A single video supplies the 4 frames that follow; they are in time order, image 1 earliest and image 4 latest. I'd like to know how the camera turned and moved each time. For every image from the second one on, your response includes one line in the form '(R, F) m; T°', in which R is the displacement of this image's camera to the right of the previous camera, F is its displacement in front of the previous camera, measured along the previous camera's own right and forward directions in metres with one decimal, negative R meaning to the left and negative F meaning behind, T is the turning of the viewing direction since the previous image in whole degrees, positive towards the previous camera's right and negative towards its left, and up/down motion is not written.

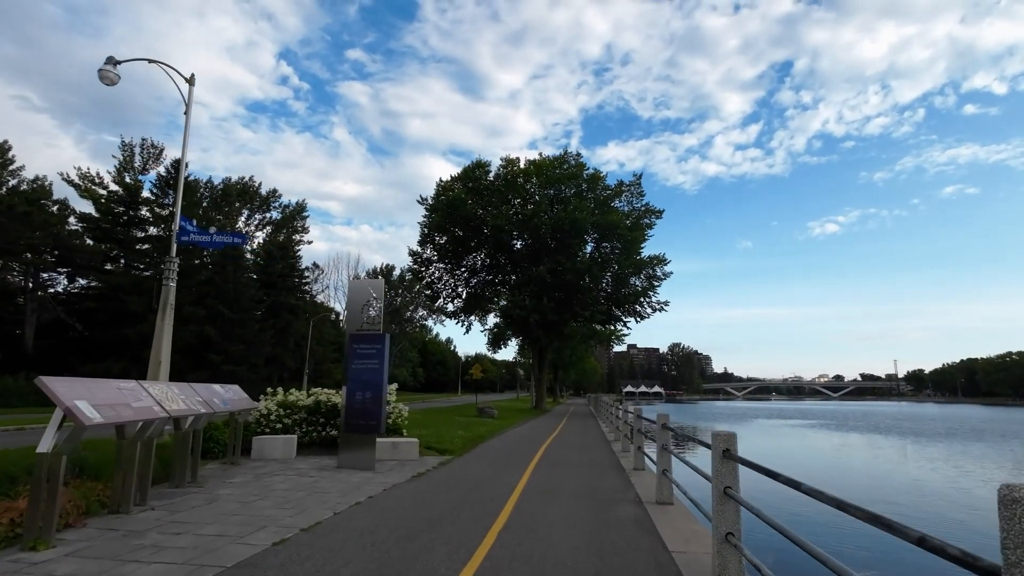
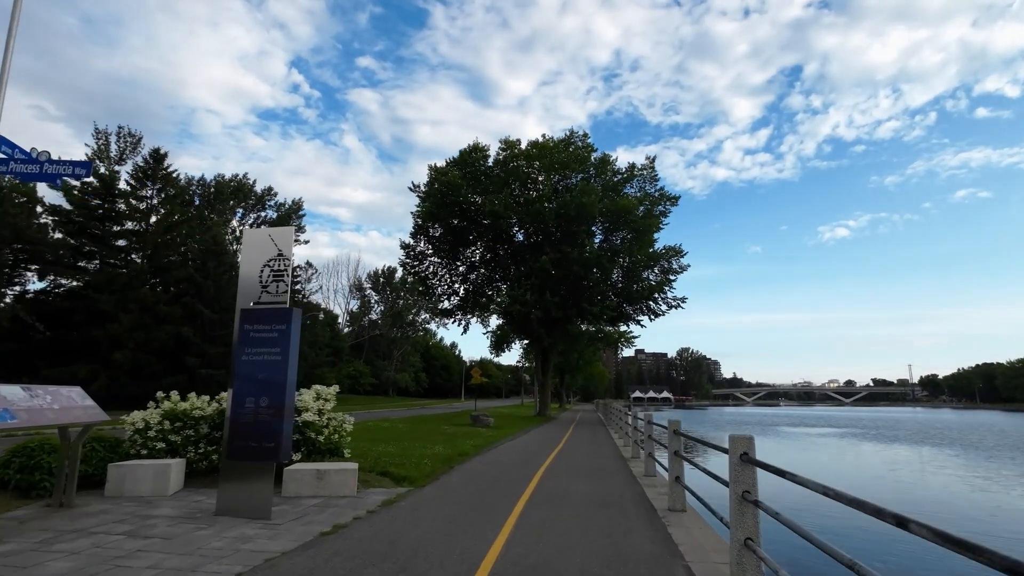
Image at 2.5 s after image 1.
(+0.5, +4.1) m; -1°
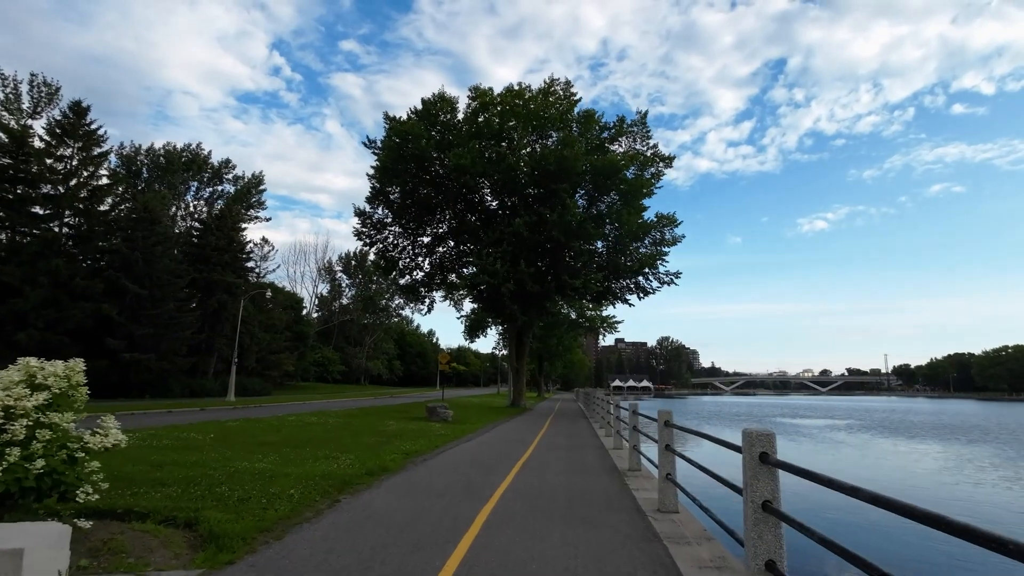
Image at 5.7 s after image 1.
(+0.8, +5.2) m; +2°
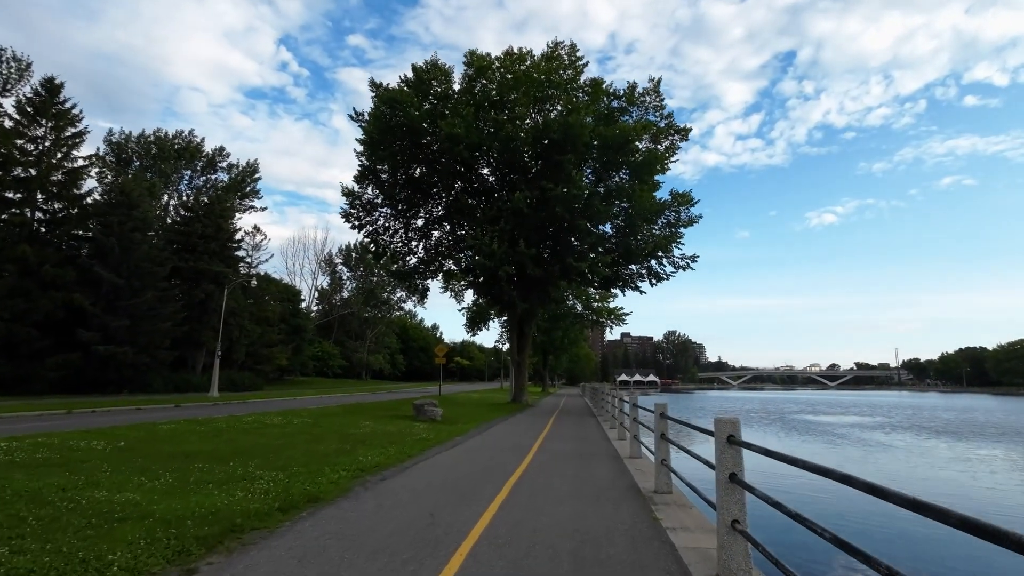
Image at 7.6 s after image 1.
(+0.4, +3.0) m; -1°
